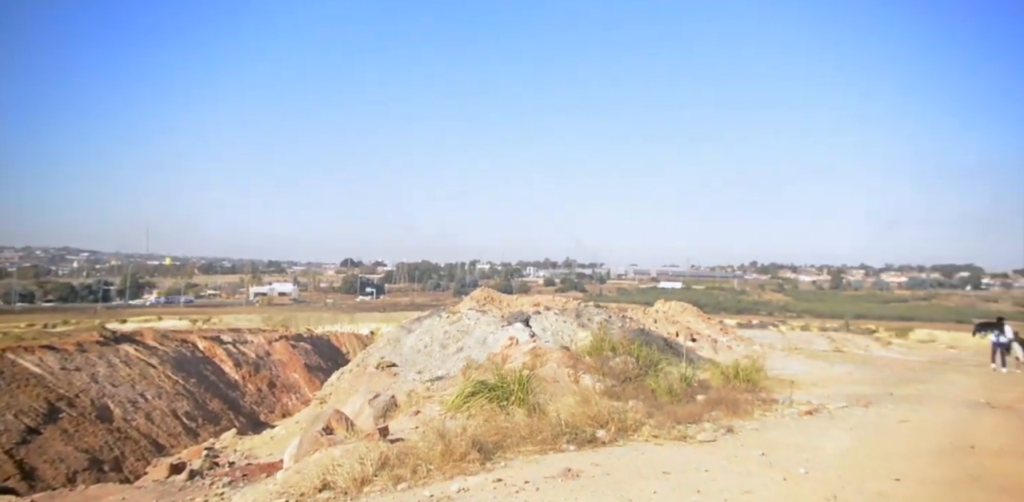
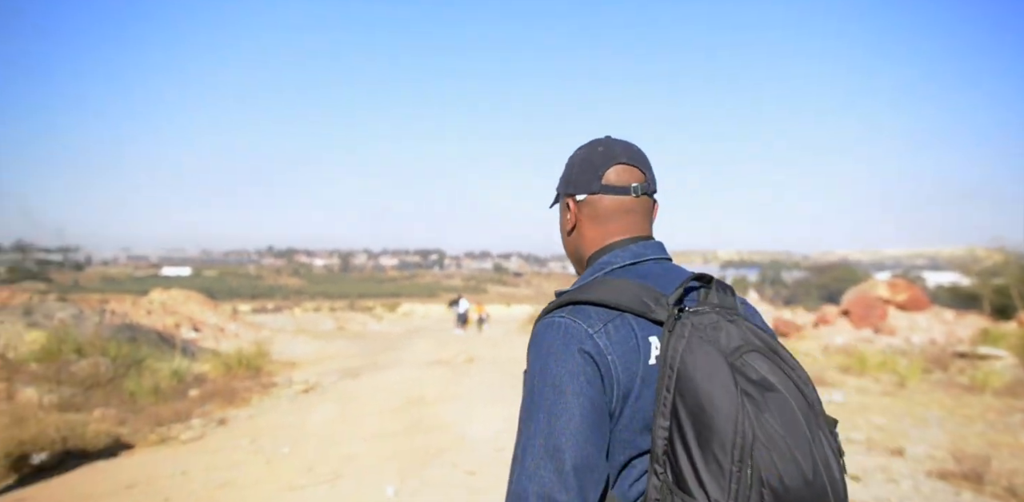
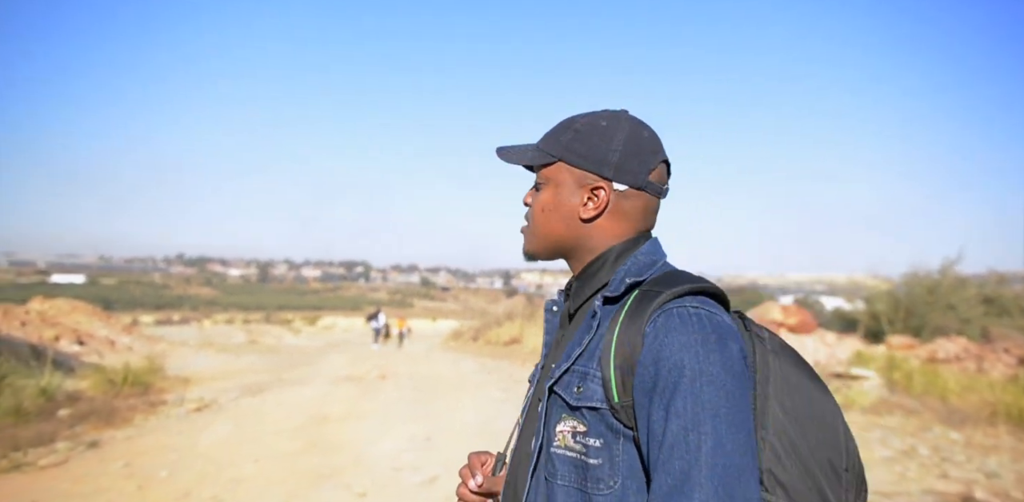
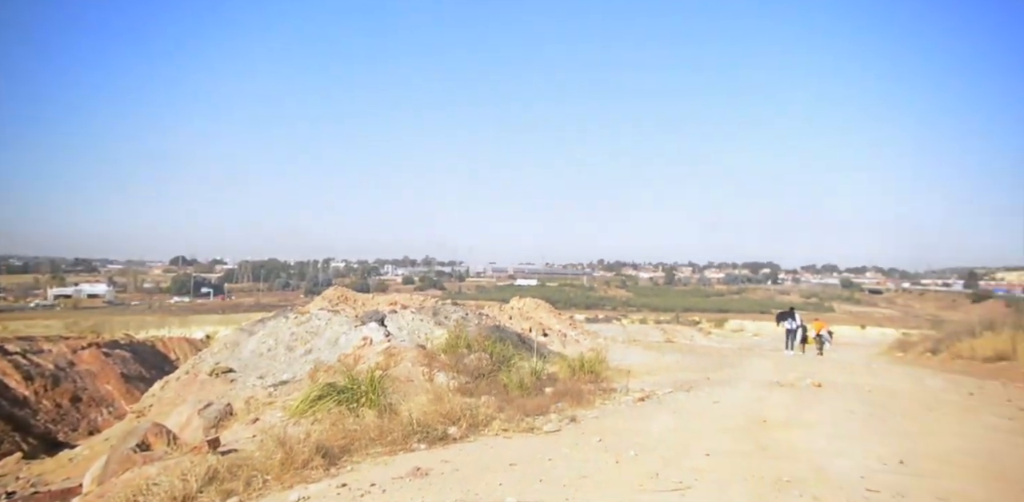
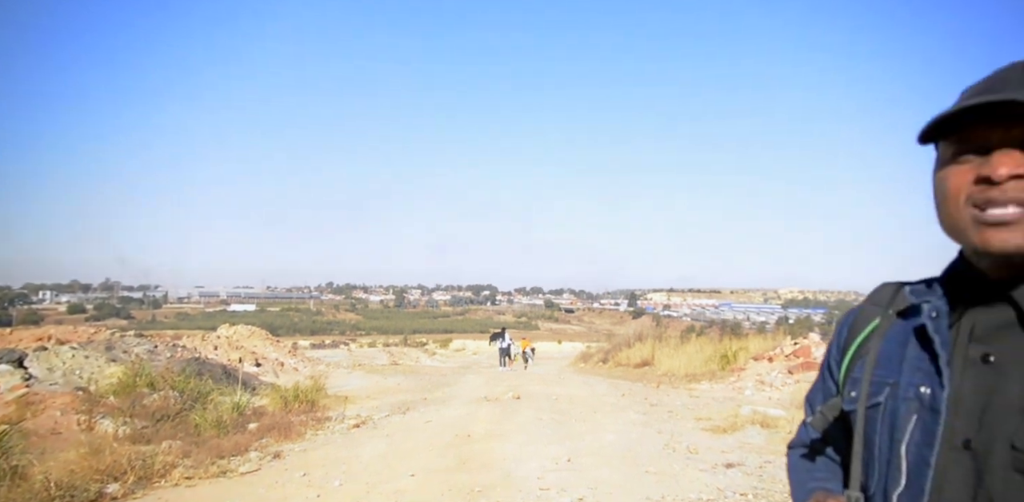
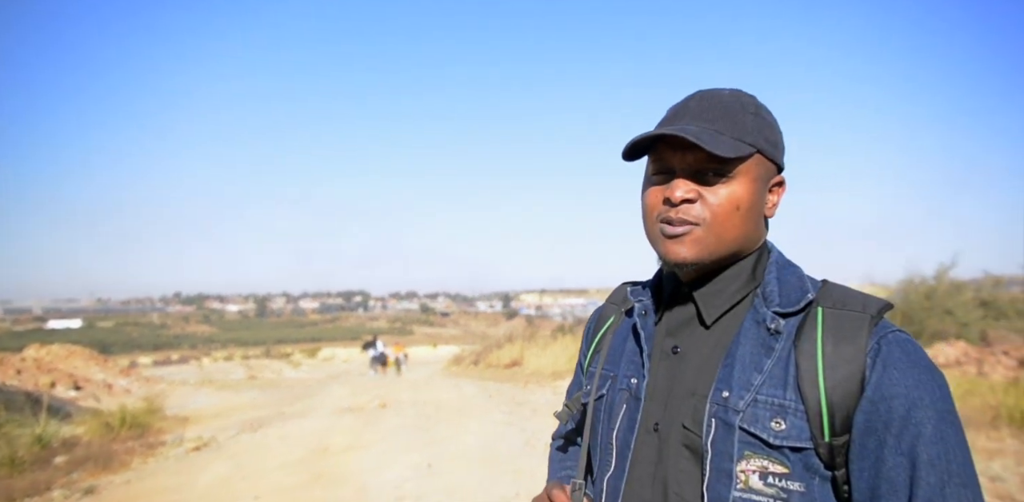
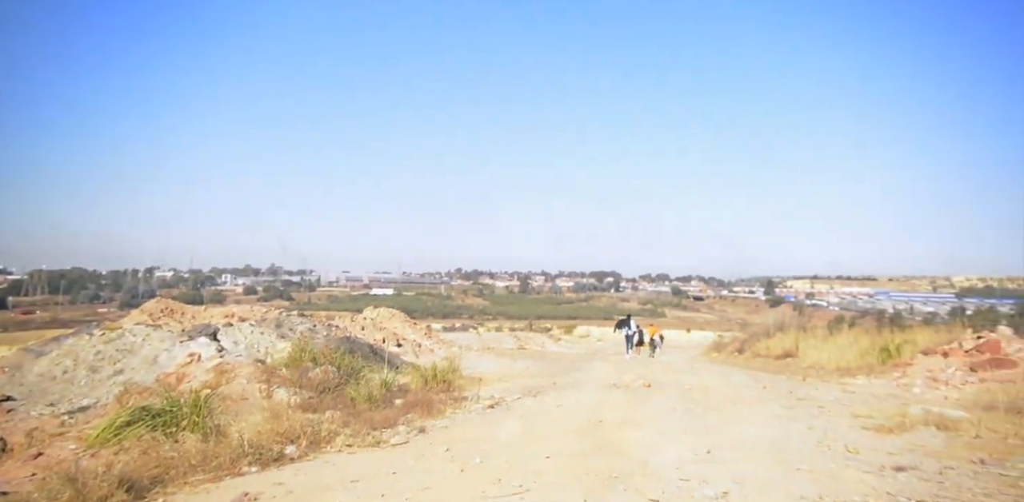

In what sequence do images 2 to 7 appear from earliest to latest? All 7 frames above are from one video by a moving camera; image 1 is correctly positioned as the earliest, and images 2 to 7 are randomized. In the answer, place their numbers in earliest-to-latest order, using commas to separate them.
4, 7, 5, 6, 3, 2
